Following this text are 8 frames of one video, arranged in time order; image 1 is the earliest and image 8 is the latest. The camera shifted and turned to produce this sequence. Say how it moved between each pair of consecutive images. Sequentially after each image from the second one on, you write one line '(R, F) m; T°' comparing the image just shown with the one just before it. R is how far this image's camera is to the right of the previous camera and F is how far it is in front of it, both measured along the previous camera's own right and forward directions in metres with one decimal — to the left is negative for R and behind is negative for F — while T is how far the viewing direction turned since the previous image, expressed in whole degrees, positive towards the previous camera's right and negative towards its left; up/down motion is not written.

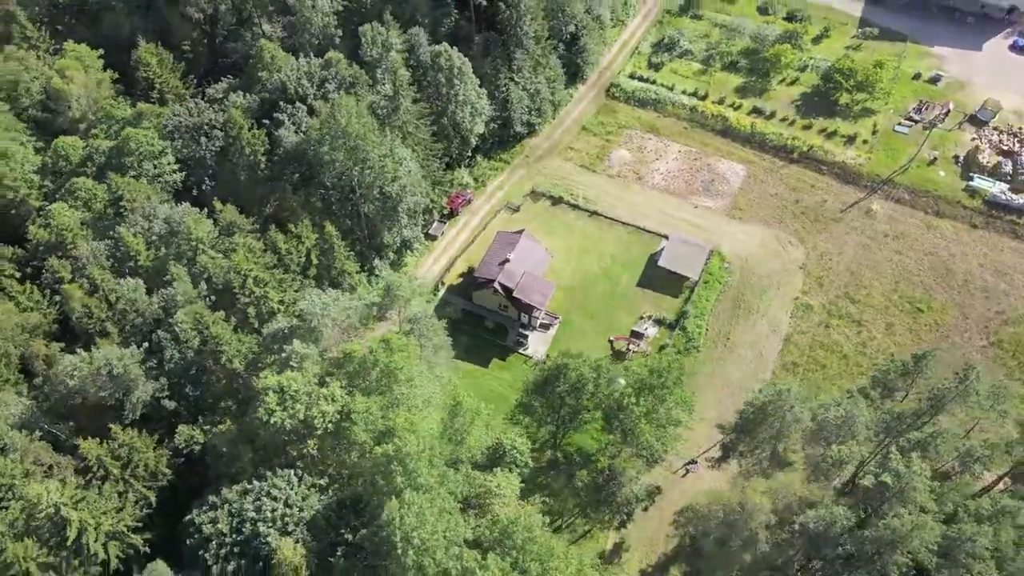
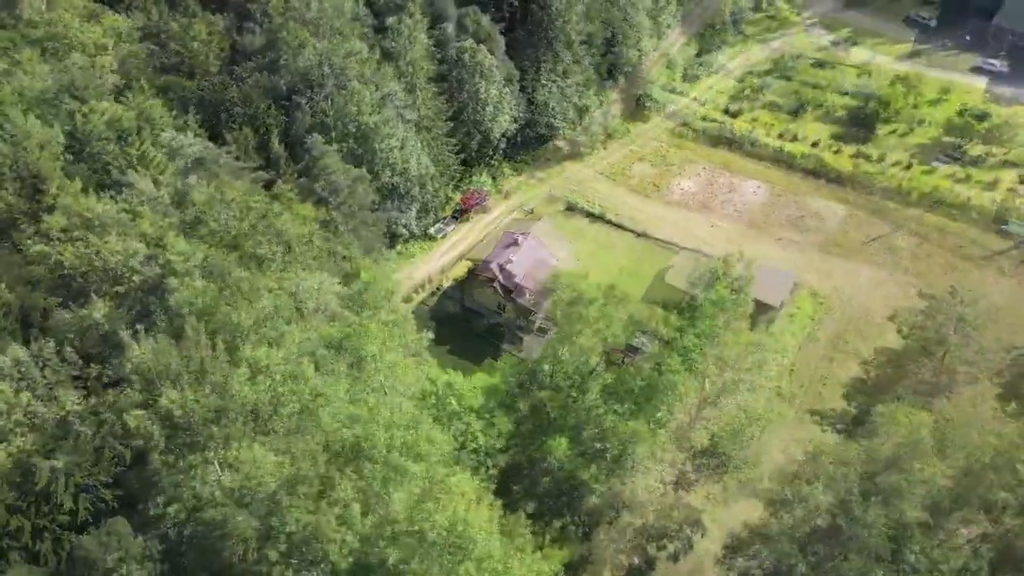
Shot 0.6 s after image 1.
(+6.3, +1.6) m; -7°
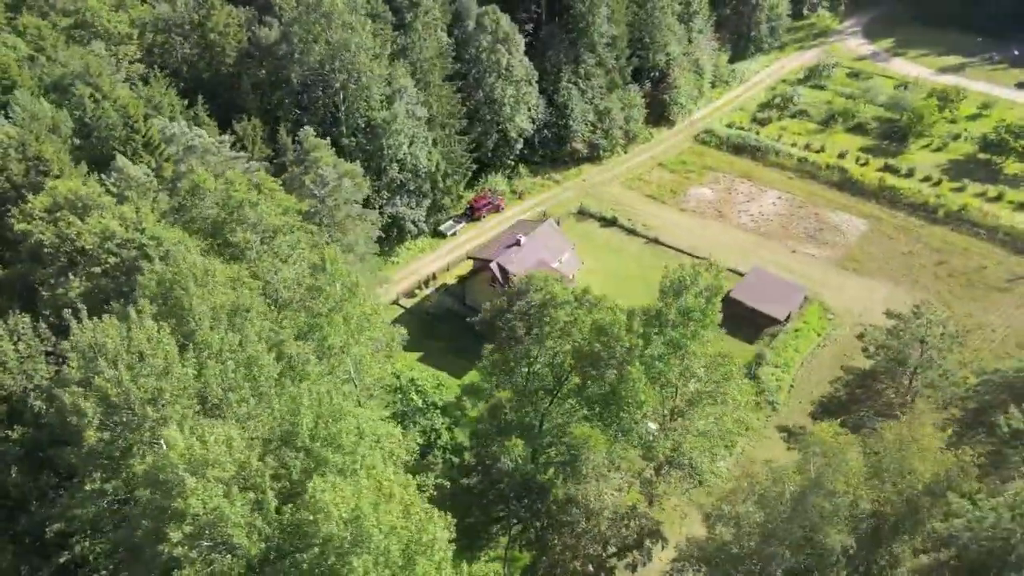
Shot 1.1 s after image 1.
(+2.9, +0.1) m; -3°
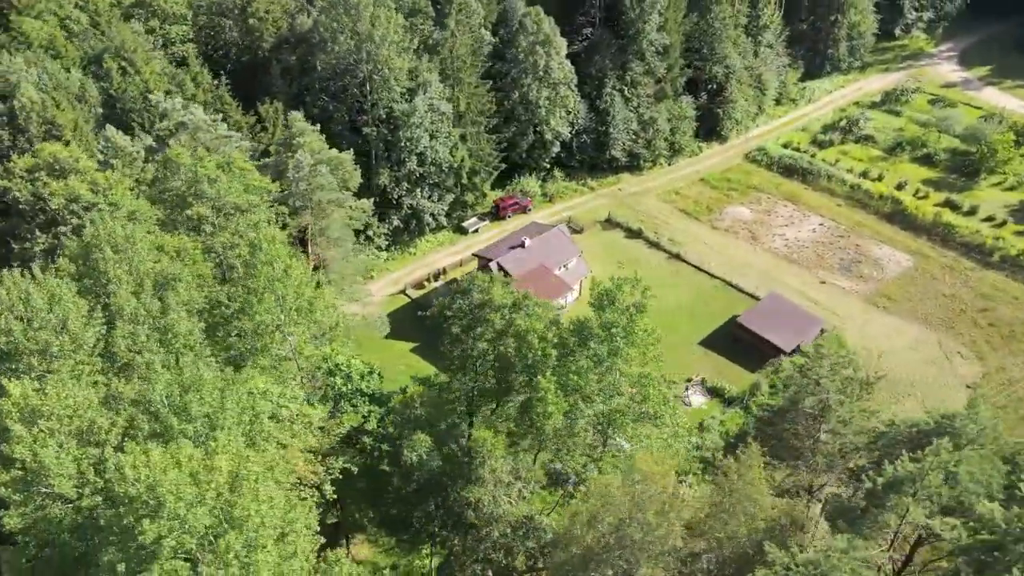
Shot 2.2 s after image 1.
(+6.2, +0.5) m; -7°
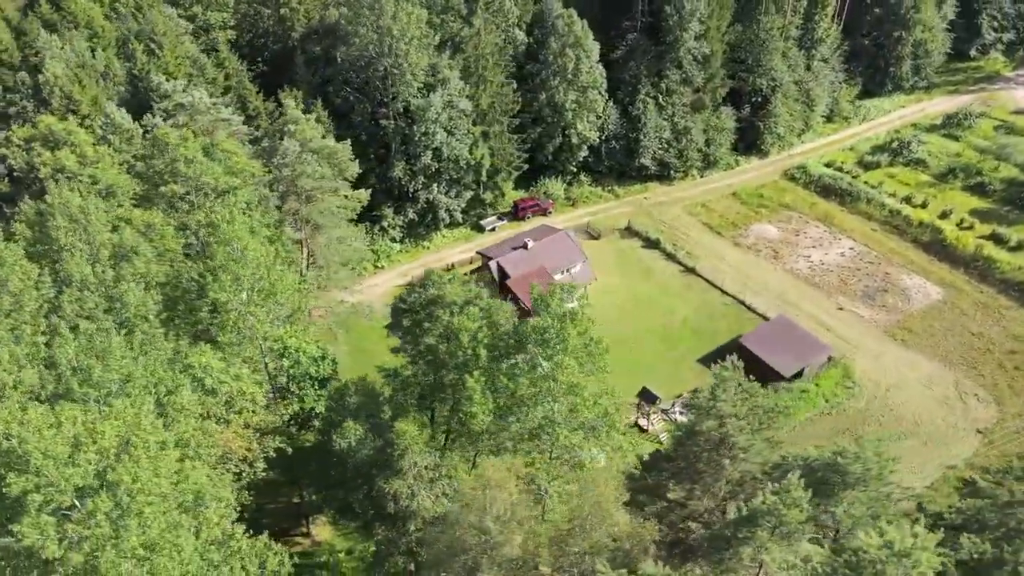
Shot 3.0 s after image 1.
(+4.8, +0.3) m; -6°
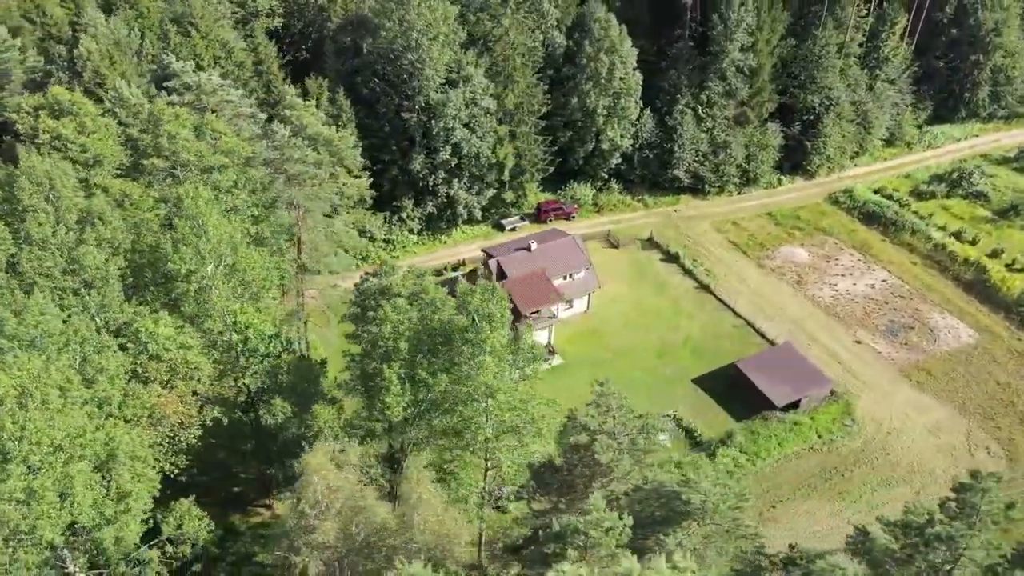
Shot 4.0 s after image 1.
(+5.6, +0.4) m; -7°
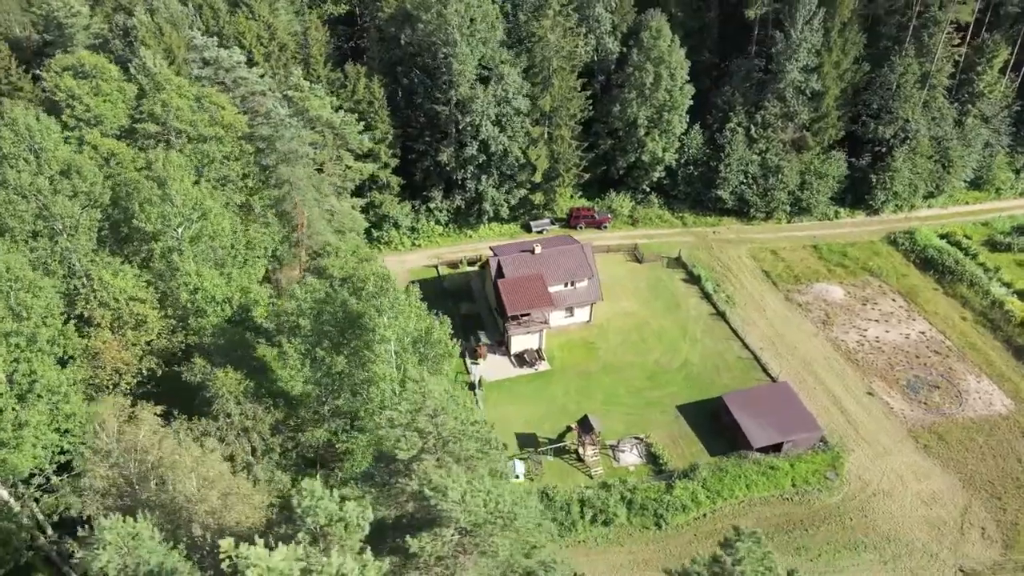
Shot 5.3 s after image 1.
(+7.7, +0.7) m; -9°
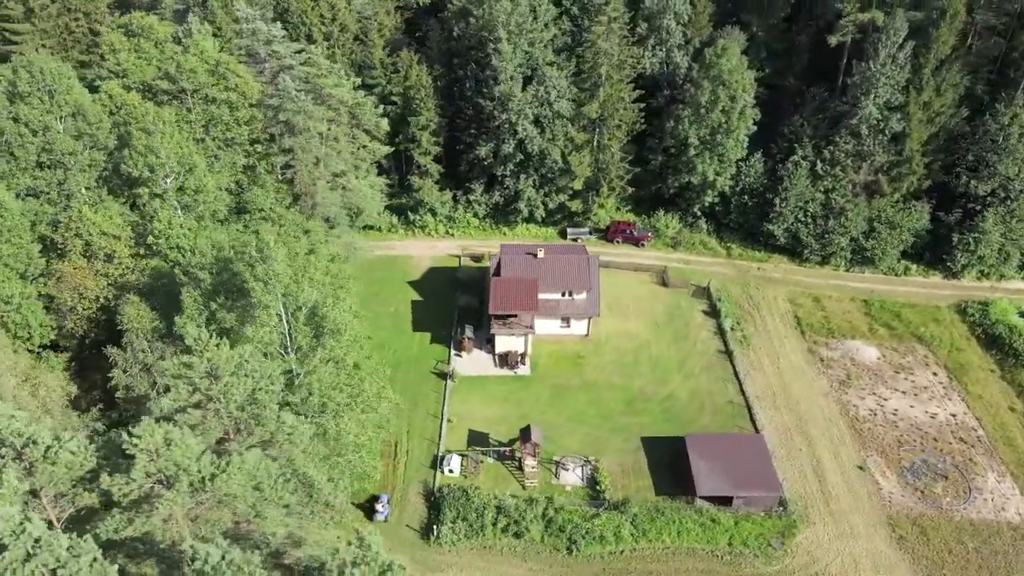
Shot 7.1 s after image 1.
(+10.2, +1.2) m; -12°
